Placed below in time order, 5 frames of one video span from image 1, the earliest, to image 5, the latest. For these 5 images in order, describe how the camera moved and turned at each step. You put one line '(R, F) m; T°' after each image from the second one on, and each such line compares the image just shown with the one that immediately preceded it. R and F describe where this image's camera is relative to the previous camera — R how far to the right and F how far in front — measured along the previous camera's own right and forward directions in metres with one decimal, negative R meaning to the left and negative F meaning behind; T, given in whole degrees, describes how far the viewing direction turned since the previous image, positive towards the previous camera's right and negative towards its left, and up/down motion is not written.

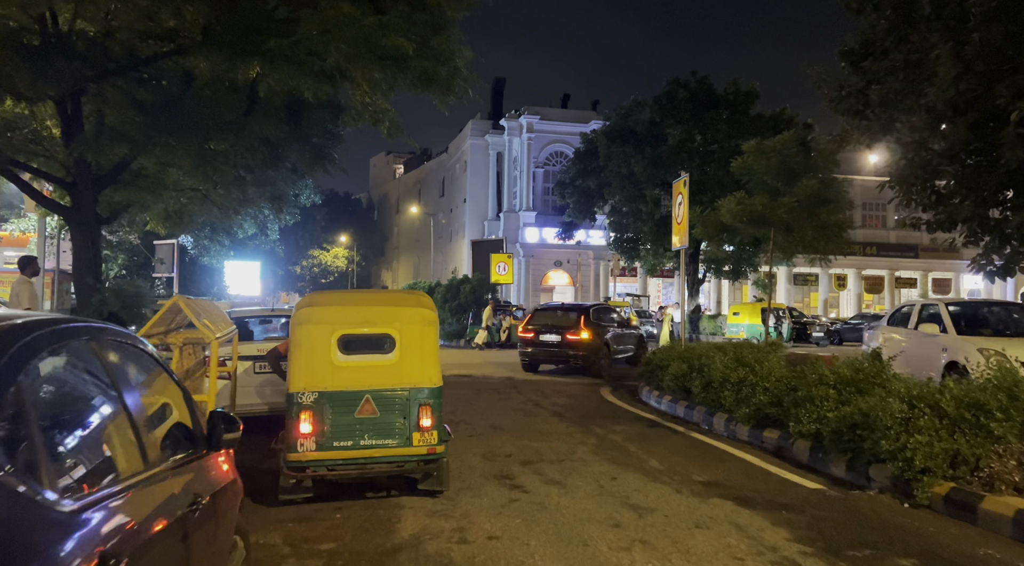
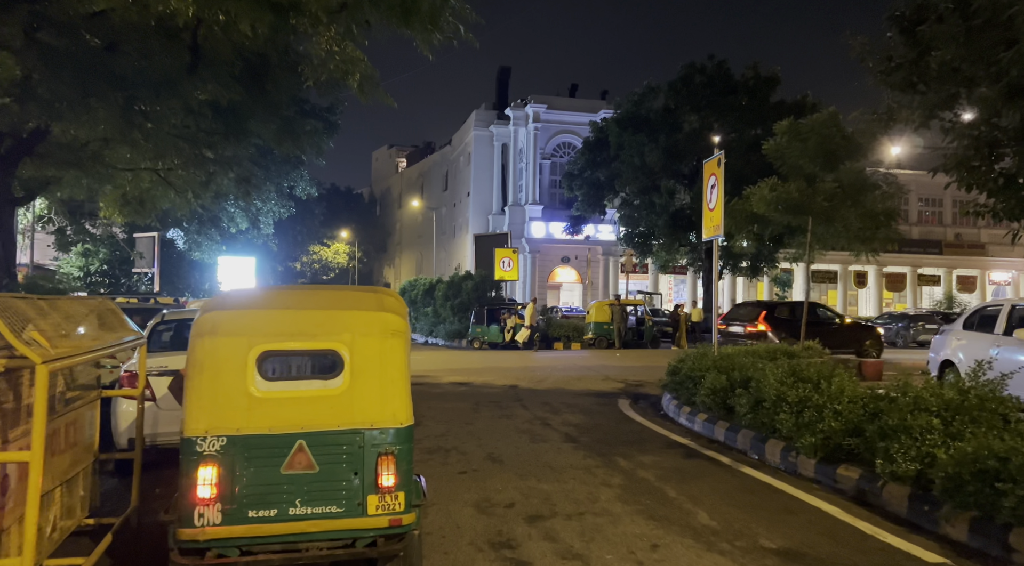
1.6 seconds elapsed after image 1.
(0.0, +1.9) m; 0°
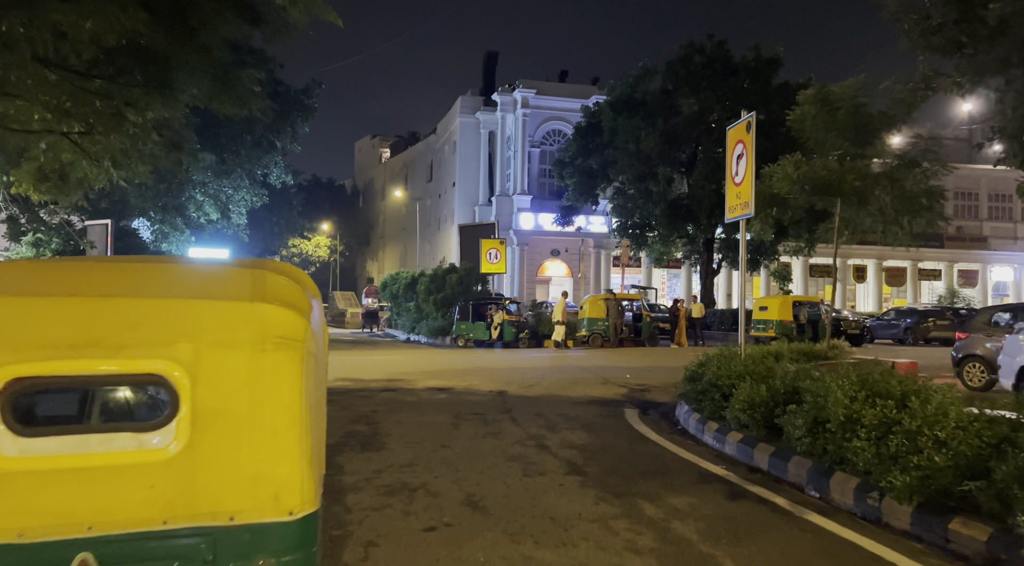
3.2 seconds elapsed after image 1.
(0.0, +2.0) m; +1°
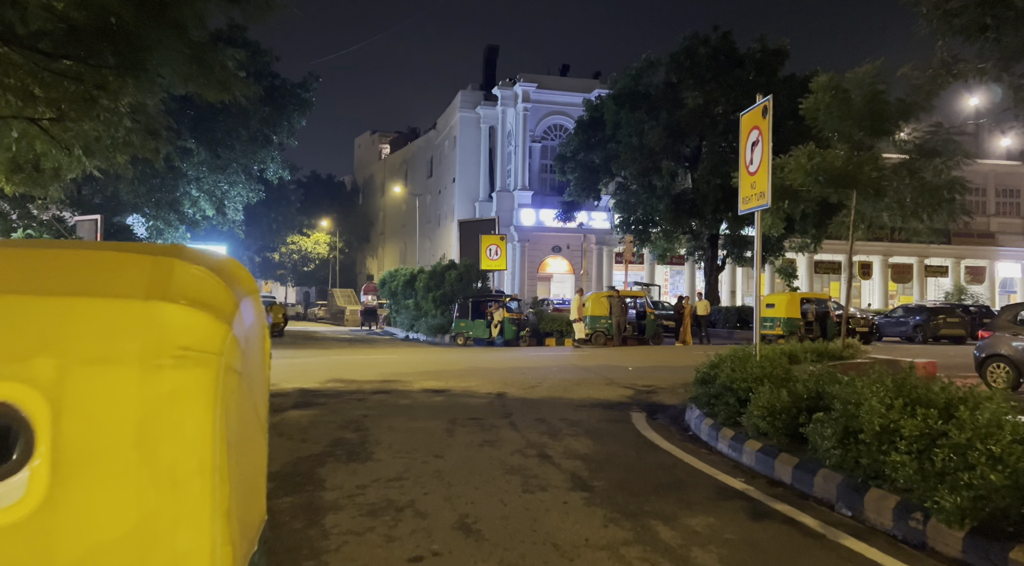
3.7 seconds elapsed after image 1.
(0.0, +0.6) m; 0°
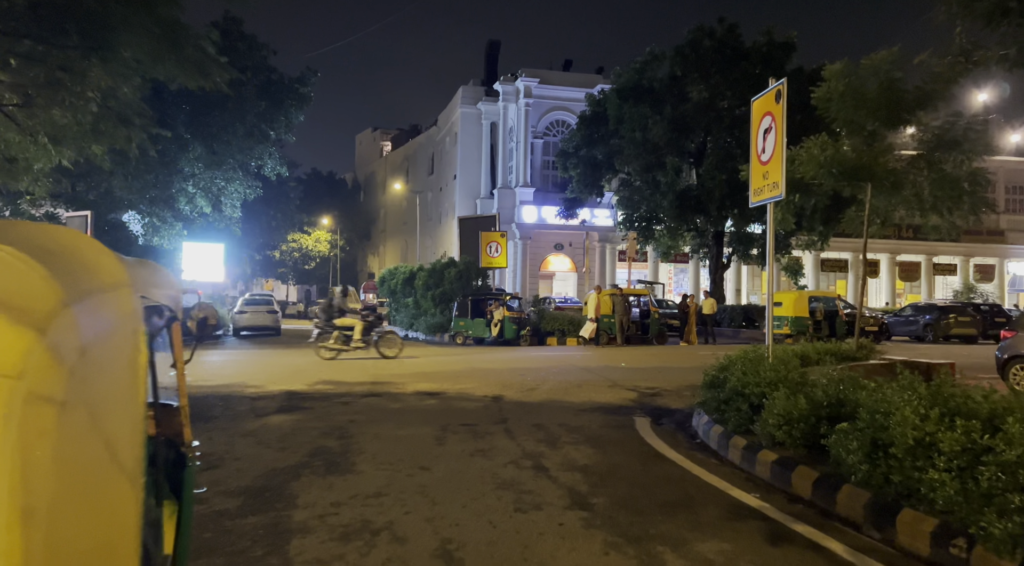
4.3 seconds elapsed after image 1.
(+0.1, +0.6) m; 0°
